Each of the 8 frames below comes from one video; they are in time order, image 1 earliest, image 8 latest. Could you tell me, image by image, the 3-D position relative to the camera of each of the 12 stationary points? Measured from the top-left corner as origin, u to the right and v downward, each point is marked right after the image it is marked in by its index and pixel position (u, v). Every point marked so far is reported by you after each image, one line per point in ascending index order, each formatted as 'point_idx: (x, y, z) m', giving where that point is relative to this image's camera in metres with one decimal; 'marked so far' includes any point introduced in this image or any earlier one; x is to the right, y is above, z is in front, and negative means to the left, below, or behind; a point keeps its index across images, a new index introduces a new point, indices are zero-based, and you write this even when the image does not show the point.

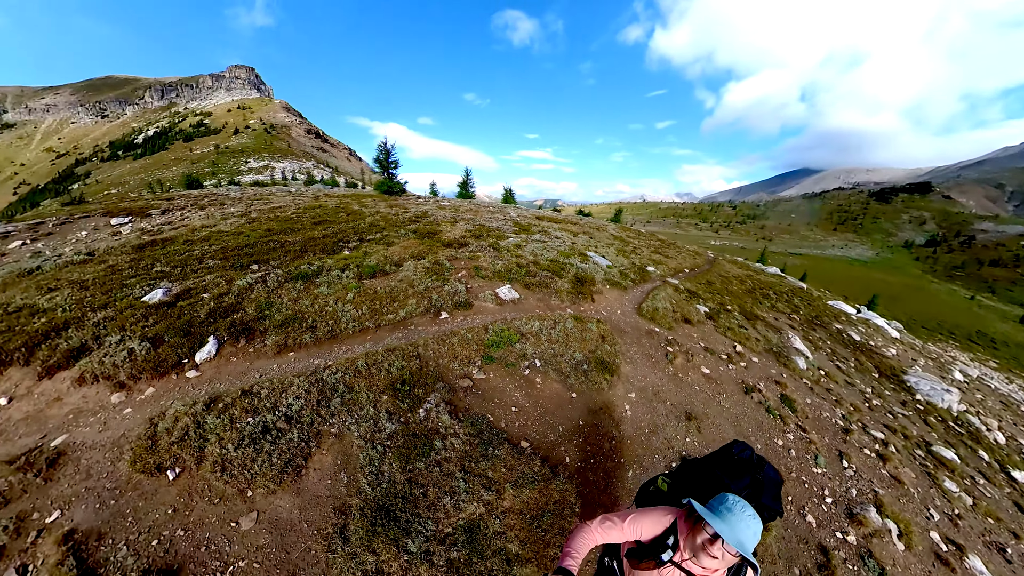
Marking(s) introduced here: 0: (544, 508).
0: (+0.7, -5.3, +8.8) m
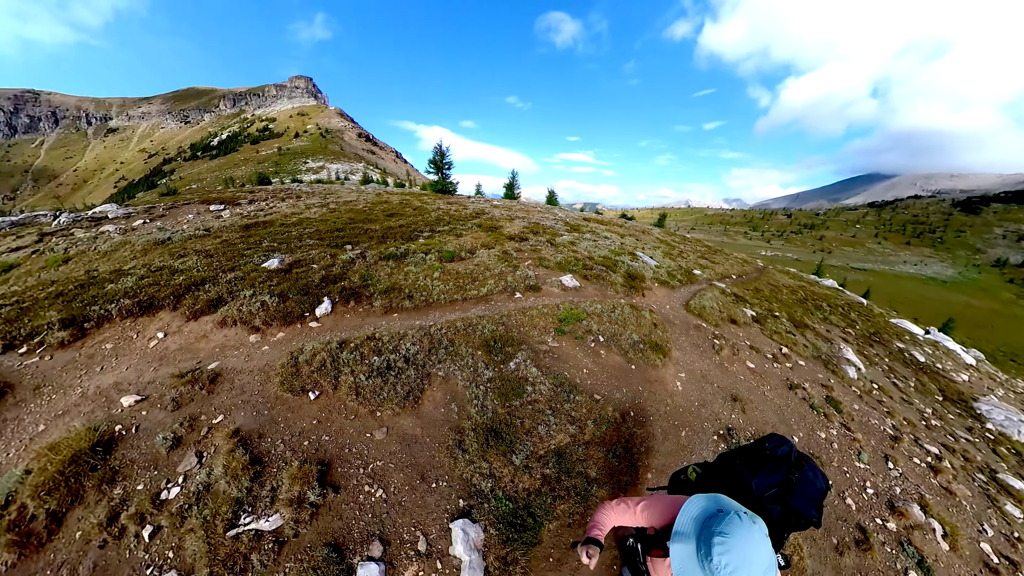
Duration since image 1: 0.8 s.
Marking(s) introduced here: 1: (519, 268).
0: (+3.0, -4.4, +9.8) m
1: (+0.5, +1.0, +17.9) m
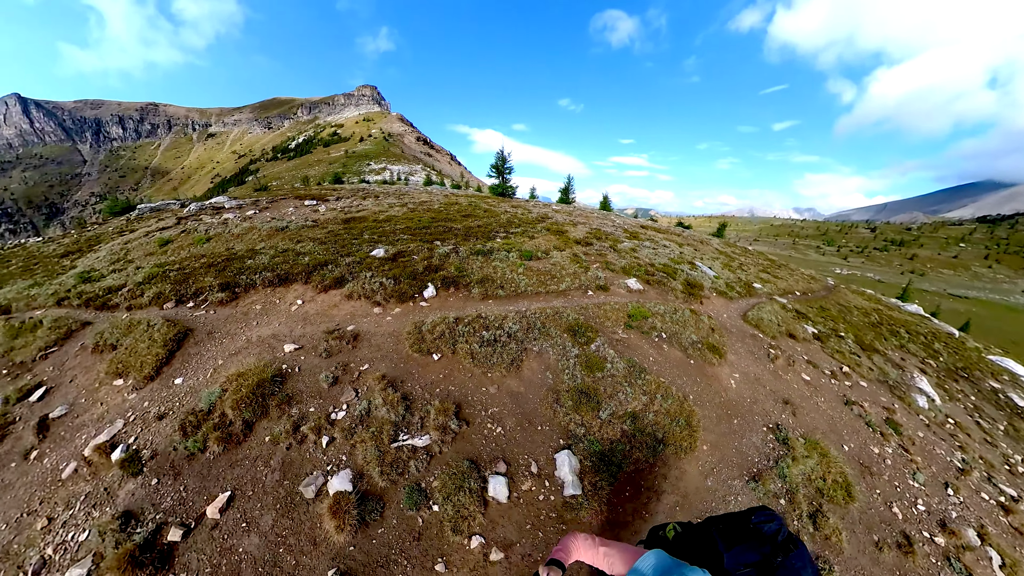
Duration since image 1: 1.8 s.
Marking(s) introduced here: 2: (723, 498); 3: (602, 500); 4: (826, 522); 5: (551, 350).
0: (+5.7, -4.5, +11.7) m
1: (+4.6, +1.0, +20.1) m
2: (+6.7, -6.6, +10.7) m
3: (+2.6, -5.5, +8.8) m
4: (+10.2, -7.7, +11.1) m
5: (+1.6, -2.3, +12.6) m
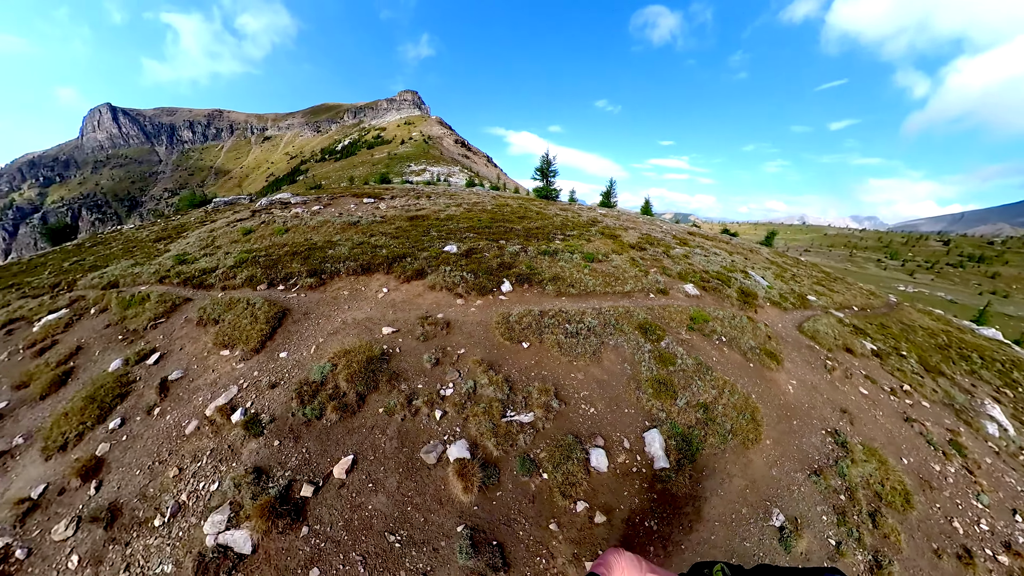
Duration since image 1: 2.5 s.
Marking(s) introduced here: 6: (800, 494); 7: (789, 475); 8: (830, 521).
0: (+8.6, -4.7, +12.7) m
1: (+8.5, +0.9, +21.1) m
2: (+9.4, -6.8, +11.7) m
3: (+5.2, -5.5, +10.1) m
4: (+12.9, -8.1, +11.8) m
5: (+4.7, -2.3, +14.0) m
6: (+9.8, -7.0, +11.6) m
7: (+9.9, -6.7, +12.2) m
8: (+10.4, -7.6, +11.2) m
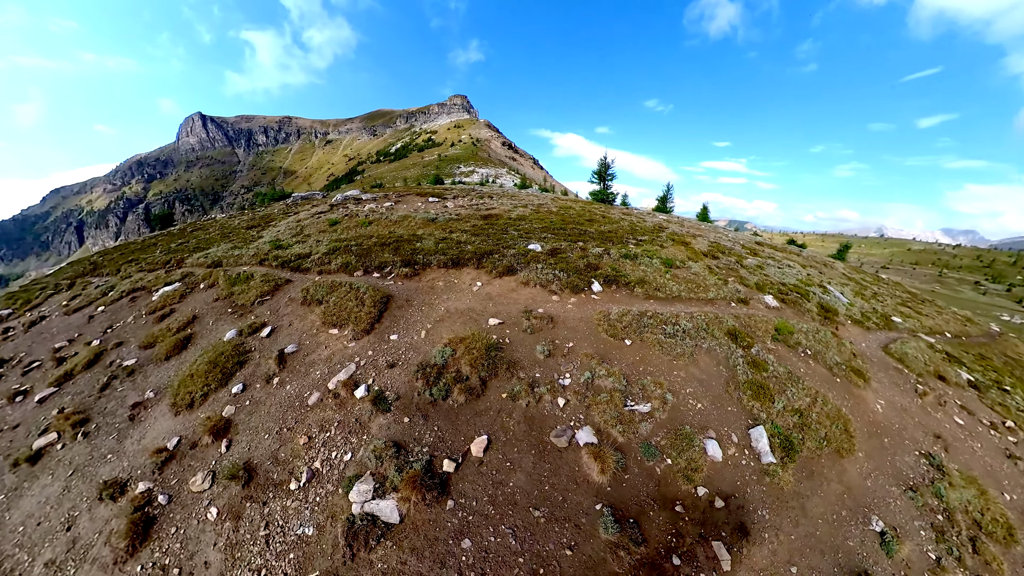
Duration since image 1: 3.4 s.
0: (+12.5, -5.2, +13.0) m
1: (+13.6, +0.3, +21.4) m
2: (+13.0, -7.4, +11.9) m
3: (+8.7, -5.8, +10.8) m
4: (+16.4, -8.8, +11.6) m
5: (+8.8, -2.6, +14.7) m
6: (+13.4, -7.6, +11.8) m
7: (+13.5, -7.3, +12.3) m
8: (+13.8, -8.2, +11.3) m
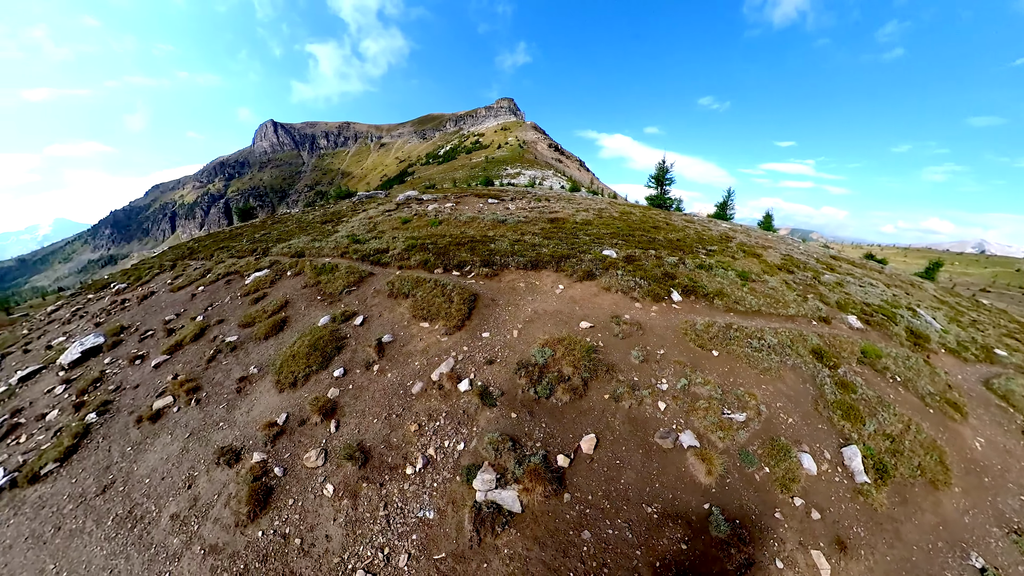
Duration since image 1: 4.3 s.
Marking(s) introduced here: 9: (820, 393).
0: (+15.7, -6.1, +12.6) m
1: (+18.0, -0.8, +20.8) m
2: (+15.9, -8.3, +11.4) m
3: (+11.7, -6.6, +10.8) m
4: (+19.2, -10.0, +10.7) m
5: (+12.4, -3.3, +14.7) m
6: (+16.3, -8.6, +11.3) m
7: (+16.5, -8.3, +11.8) m
8: (+16.7, -9.3, +10.7) m
9: (+12.0, -4.2, +13.6) m
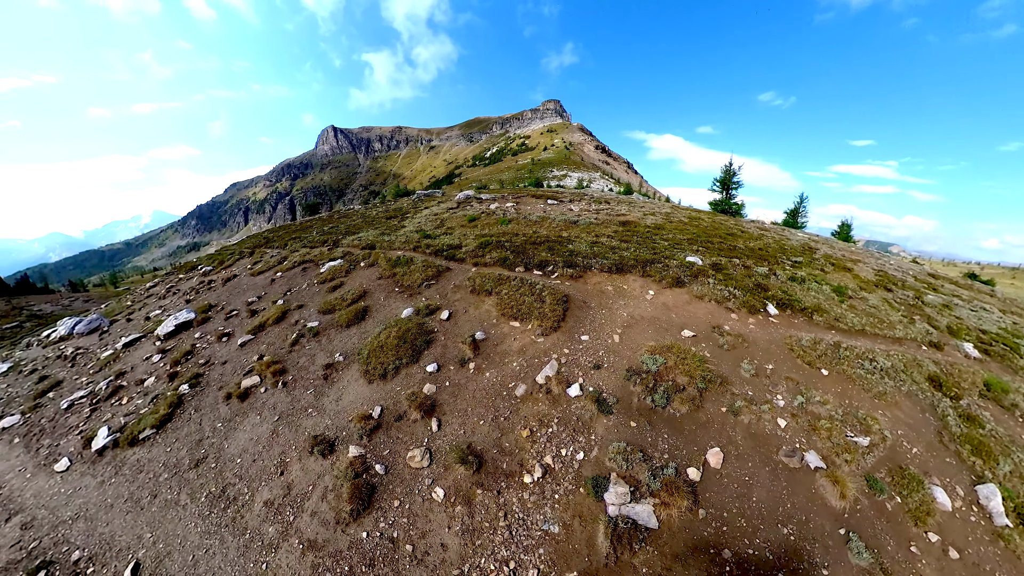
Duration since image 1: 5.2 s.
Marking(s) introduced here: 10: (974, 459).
0: (+18.8, -7.1, +11.1) m
1: (+22.4, -1.9, +19.0) m
2: (+18.8, -9.3, +9.9) m
3: (+14.6, -7.3, +9.8) m
4: (+21.9, -11.1, +8.9) m
5: (+16.0, -4.2, +13.5) m
6: (+19.2, -9.6, +9.7) m
7: (+19.5, -9.3, +10.2) m
8: (+19.4, -10.3, +9.1) m
9: (+15.4, -5.0, +12.5) m
10: (+15.4, -5.8, +11.4) m
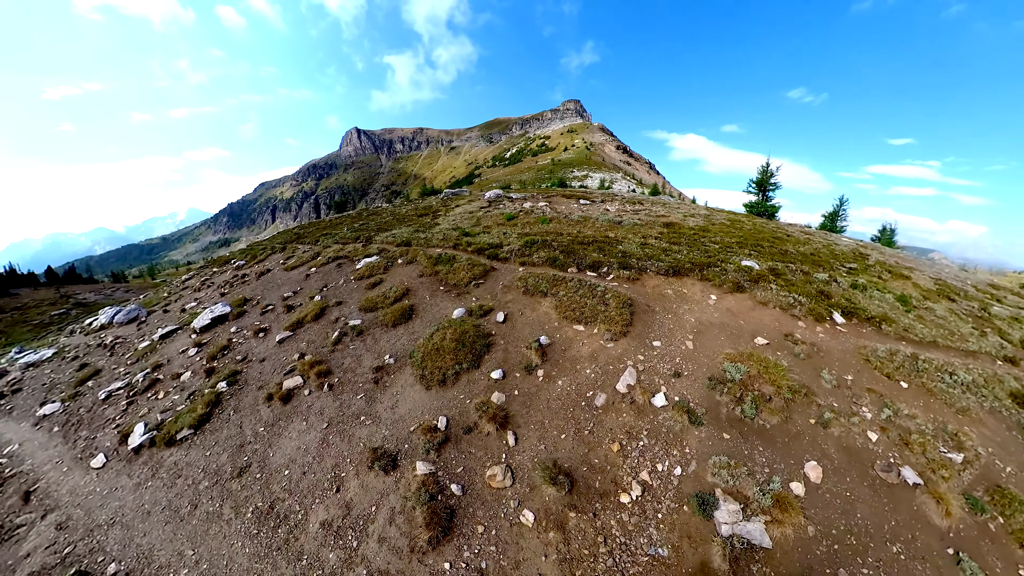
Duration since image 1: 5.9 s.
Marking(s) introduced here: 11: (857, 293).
0: (+20.9, -7.6, +10.3) m
1: (+25.0, -2.5, +18.0) m
2: (+20.8, -9.8, +9.1) m
3: (+16.7, -7.7, +9.2) m
4: (+23.8, -11.7, +7.9) m
5: (+18.2, -4.6, +12.9) m
6: (+21.1, -10.0, +8.9) m
7: (+21.5, -9.8, +9.4) m
8: (+21.4, -10.8, +8.3) m
9: (+17.7, -5.4, +11.9) m
10: (+17.5, -6.2, +10.7) m
11: (+19.1, -0.3, +20.4) m
